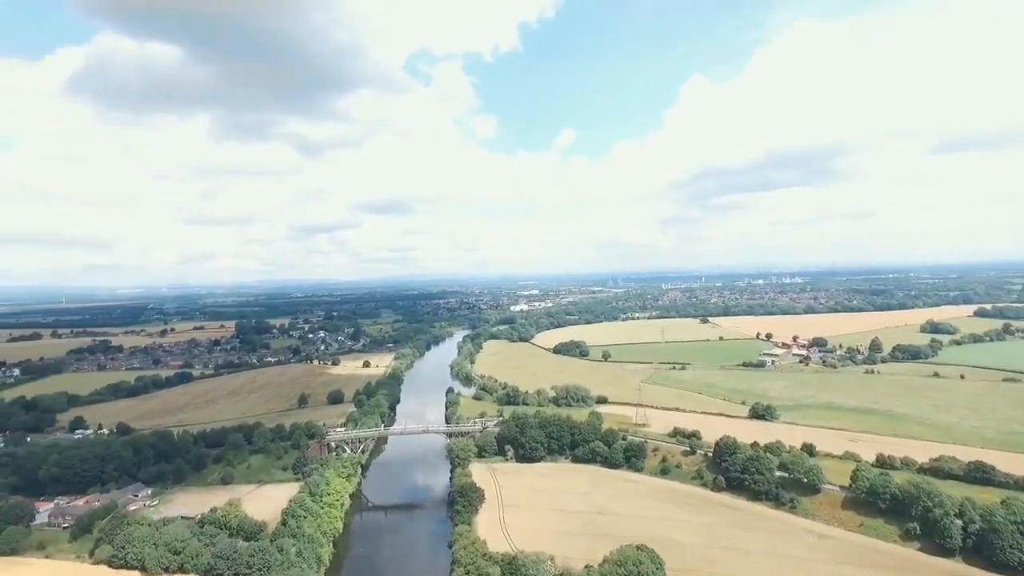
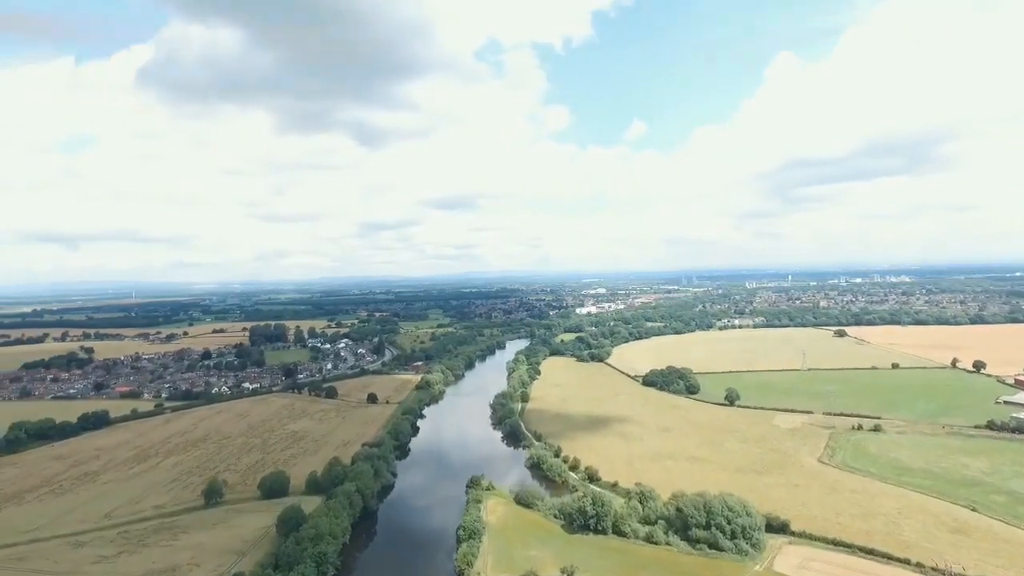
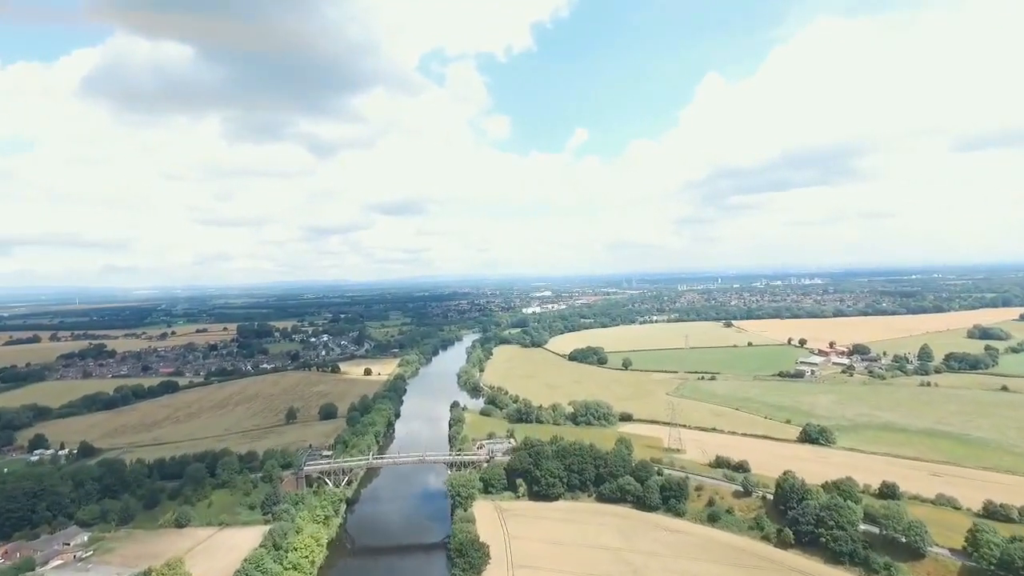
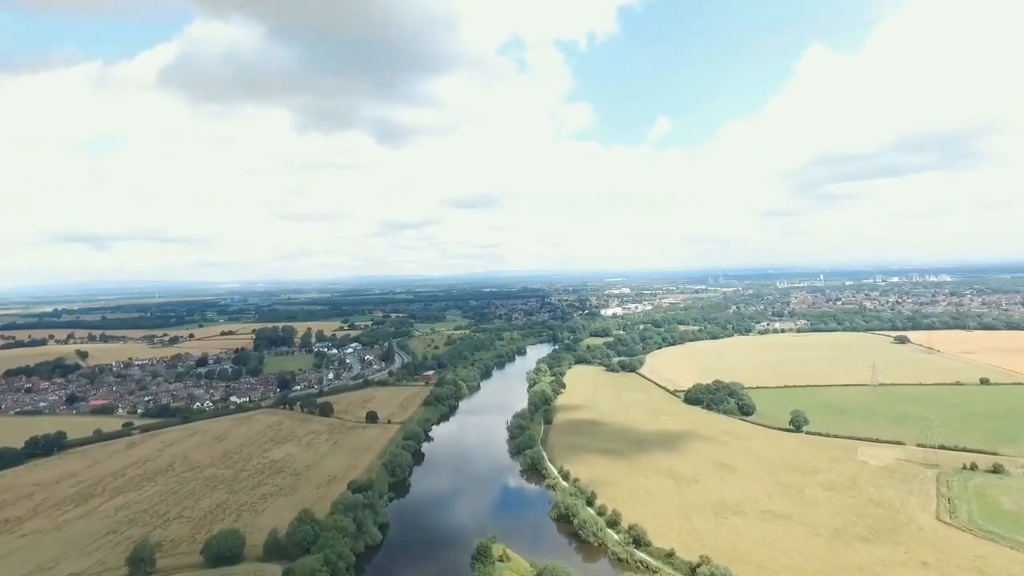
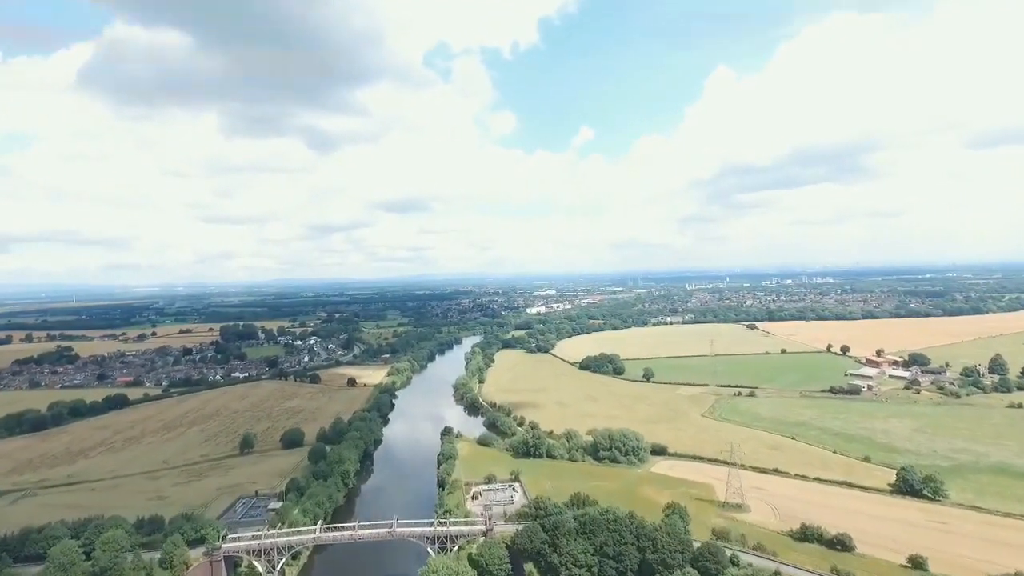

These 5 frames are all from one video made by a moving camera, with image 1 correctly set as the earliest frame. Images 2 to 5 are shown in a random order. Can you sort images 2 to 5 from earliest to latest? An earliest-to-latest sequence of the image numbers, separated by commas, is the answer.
3, 5, 2, 4
